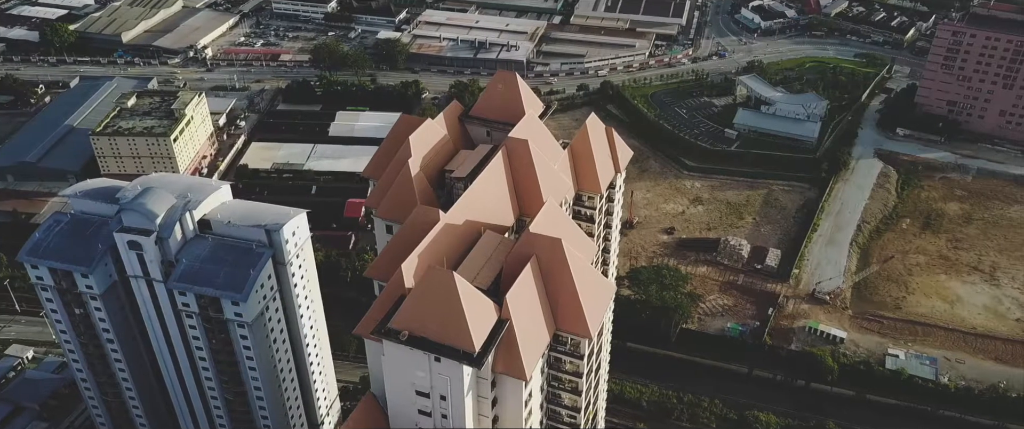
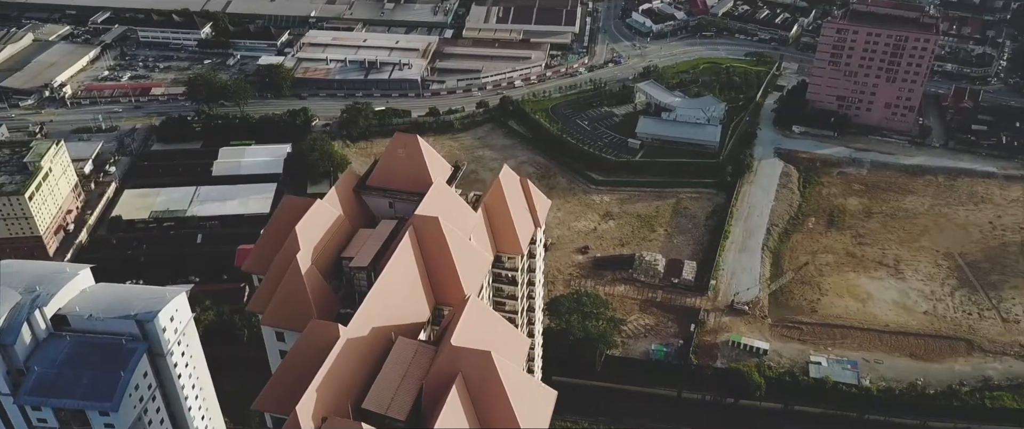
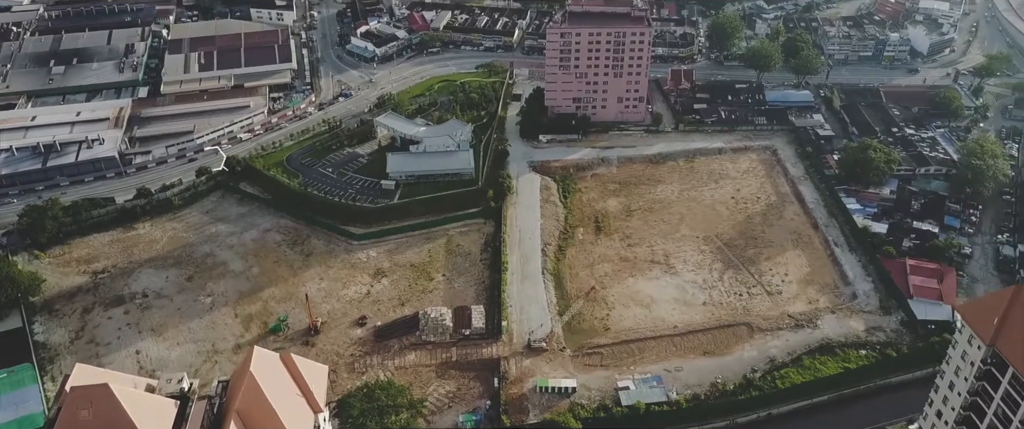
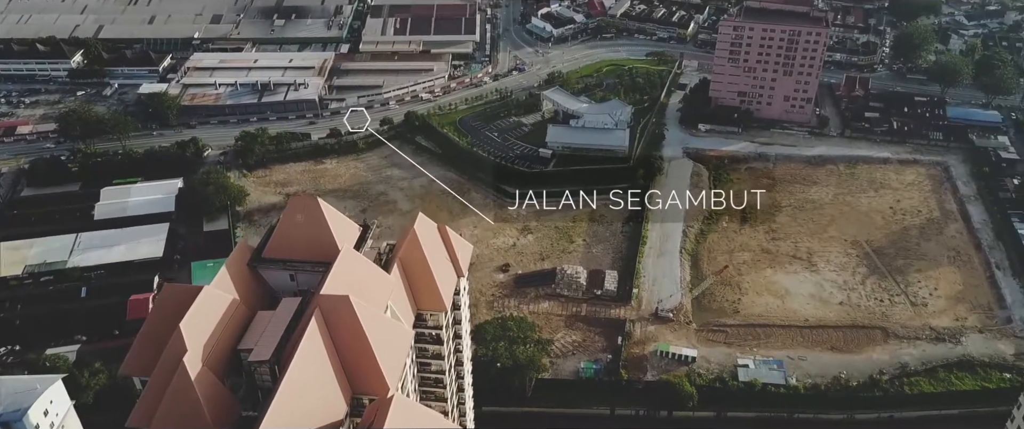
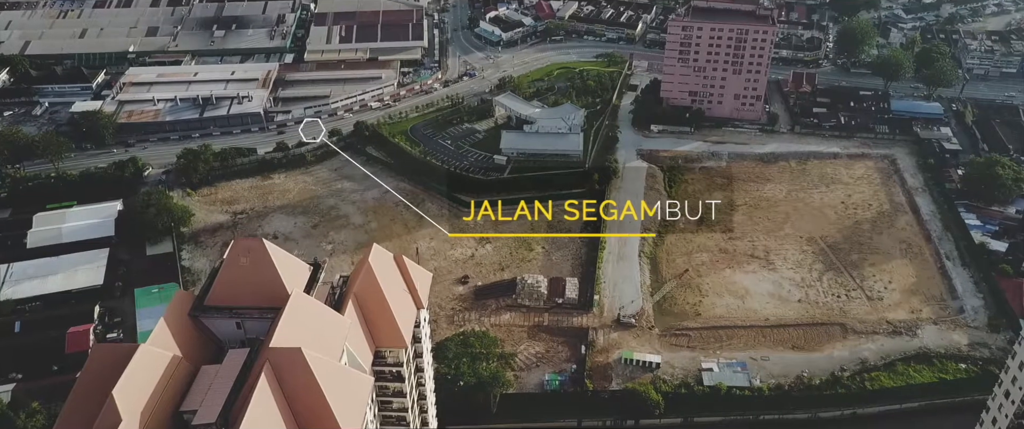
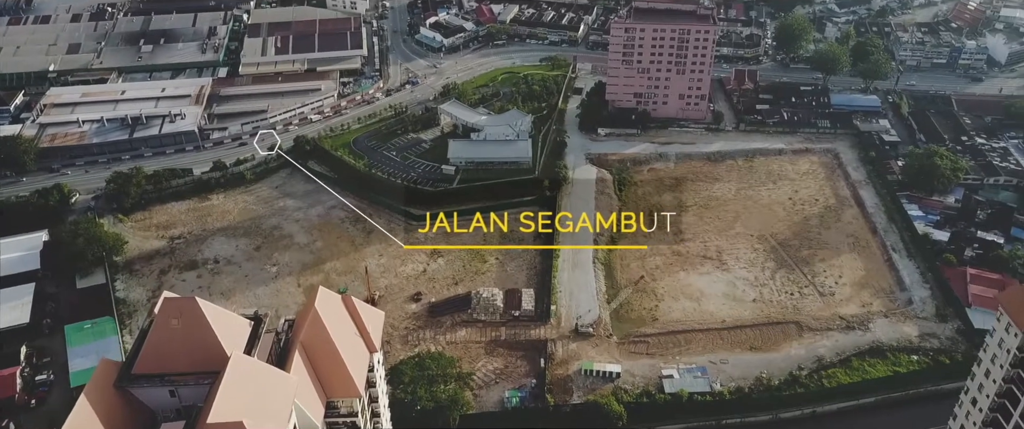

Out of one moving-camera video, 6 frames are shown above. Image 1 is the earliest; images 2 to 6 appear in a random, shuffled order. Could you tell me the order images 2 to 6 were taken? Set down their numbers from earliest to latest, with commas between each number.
2, 4, 5, 6, 3
